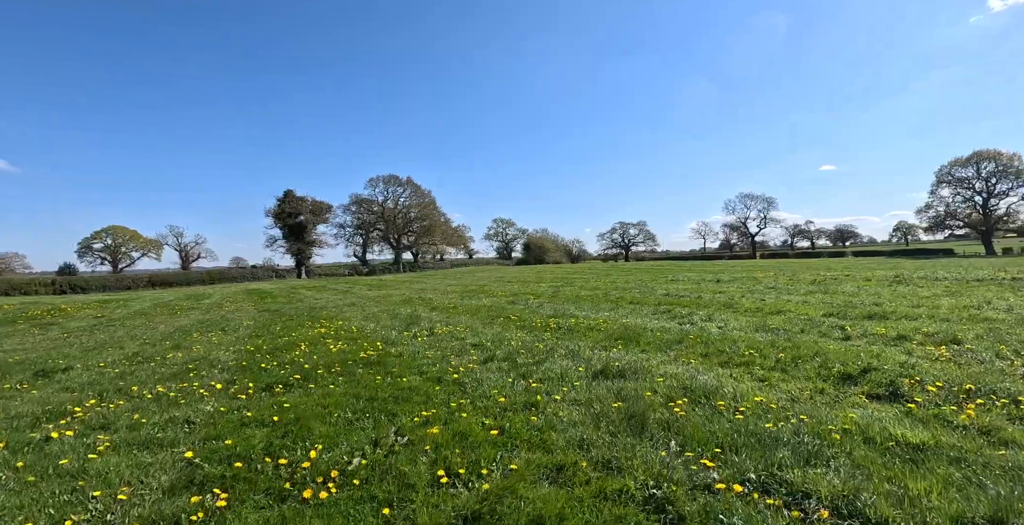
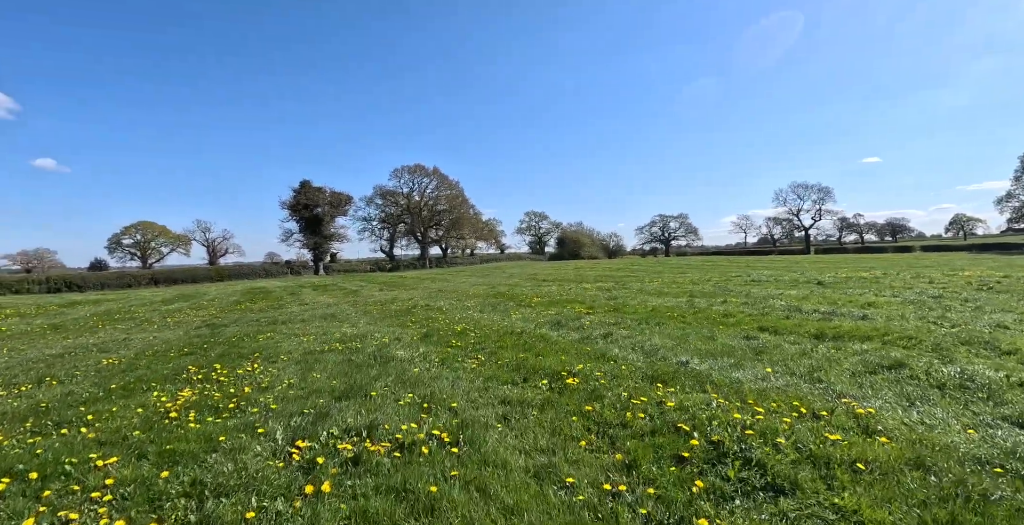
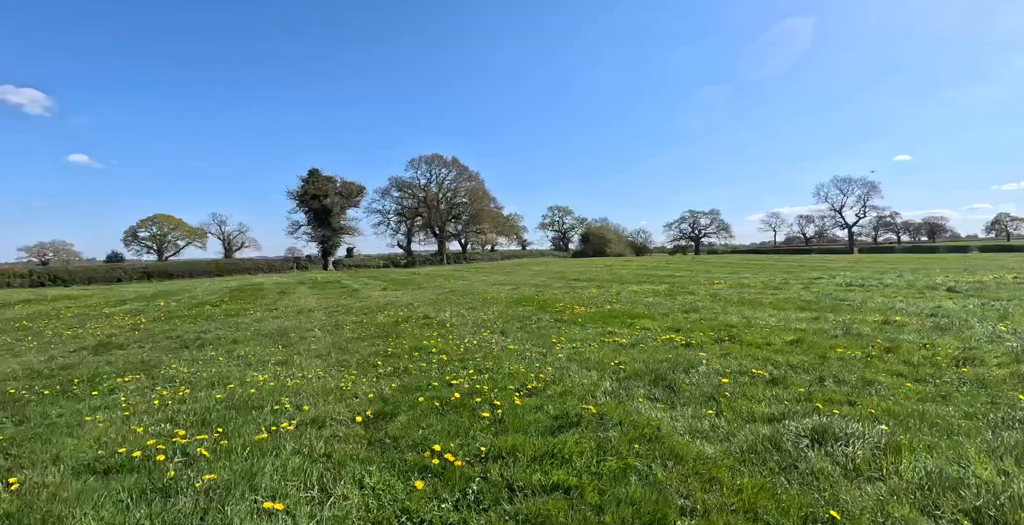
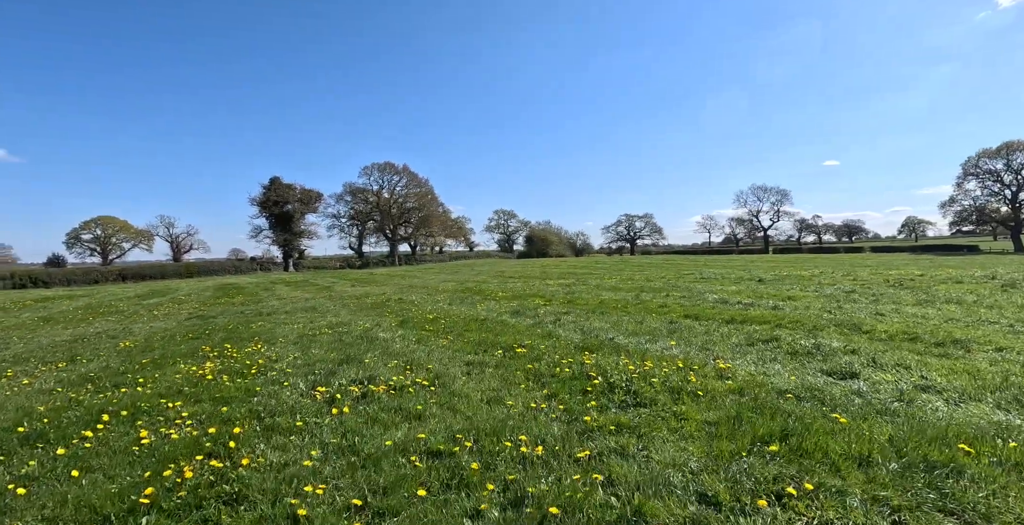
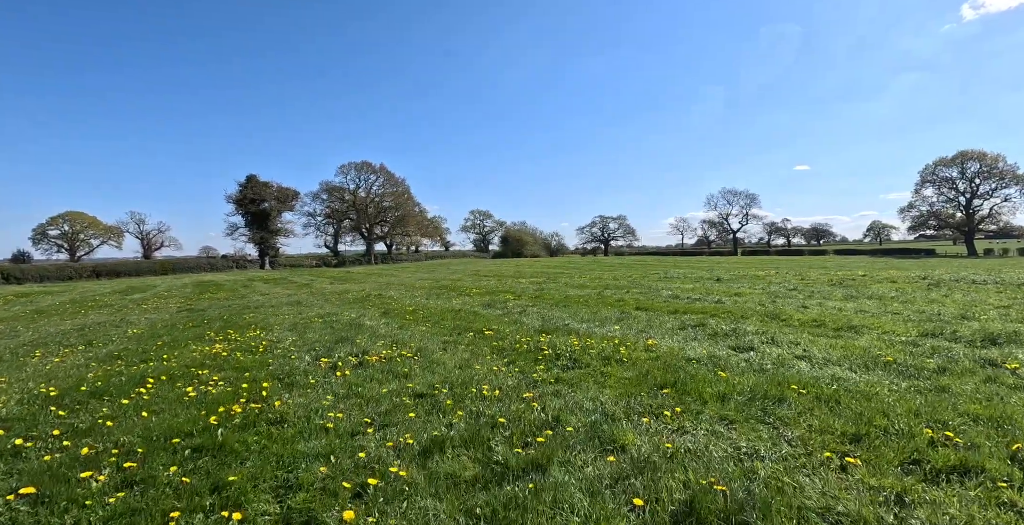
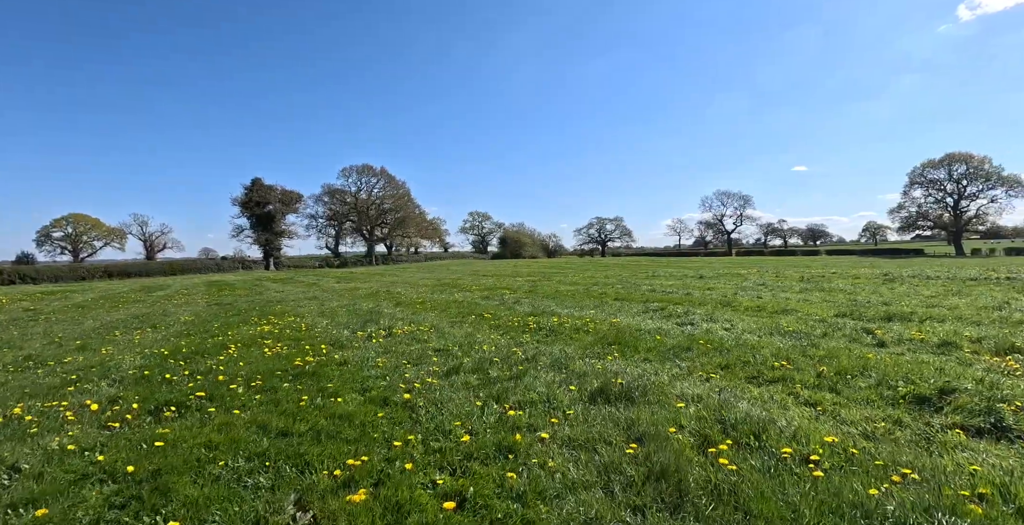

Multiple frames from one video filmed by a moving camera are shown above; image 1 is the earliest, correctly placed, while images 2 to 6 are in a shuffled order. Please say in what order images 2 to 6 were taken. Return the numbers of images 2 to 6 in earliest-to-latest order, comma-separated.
6, 5, 4, 2, 3
